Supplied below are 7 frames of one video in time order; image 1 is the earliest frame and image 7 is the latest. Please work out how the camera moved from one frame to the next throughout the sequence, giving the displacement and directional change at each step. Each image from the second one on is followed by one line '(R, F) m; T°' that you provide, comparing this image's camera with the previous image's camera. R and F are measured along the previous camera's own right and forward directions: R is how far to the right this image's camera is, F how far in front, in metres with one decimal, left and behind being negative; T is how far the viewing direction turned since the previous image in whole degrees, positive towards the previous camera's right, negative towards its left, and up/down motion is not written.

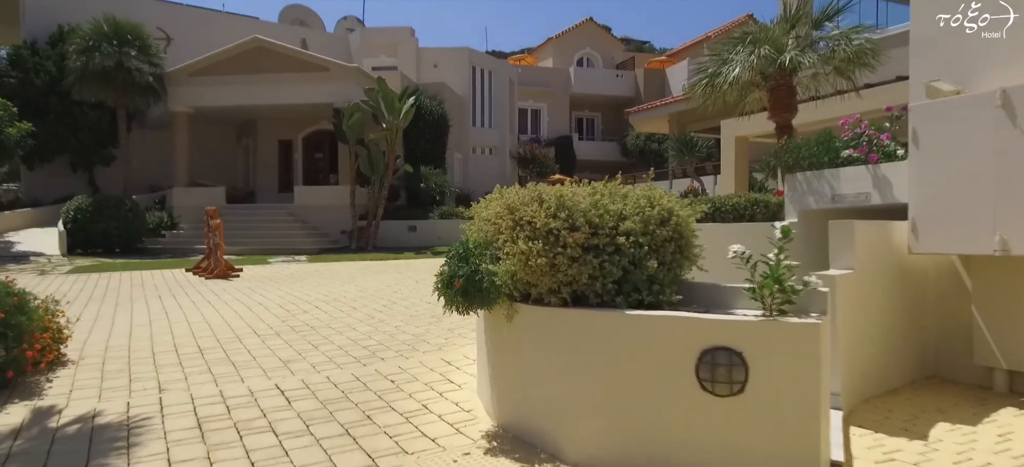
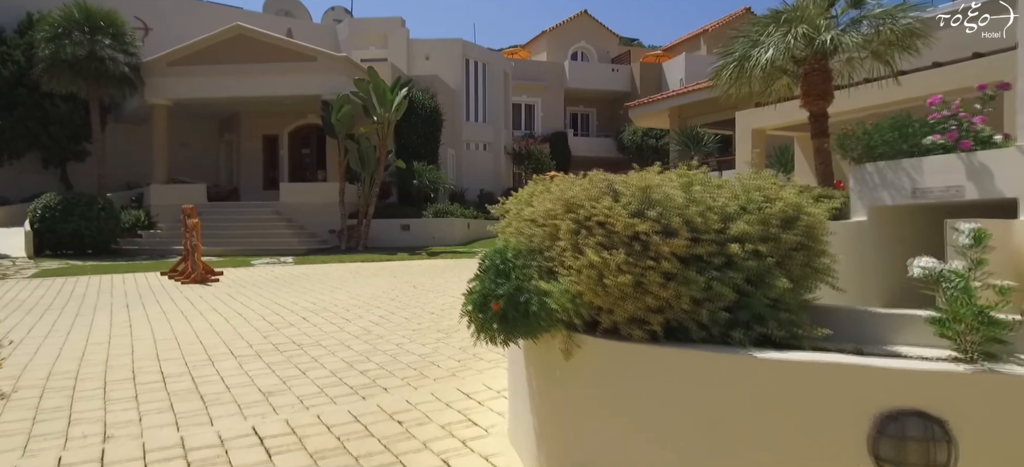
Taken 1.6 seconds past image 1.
(-0.3, +1.1) m; +1°
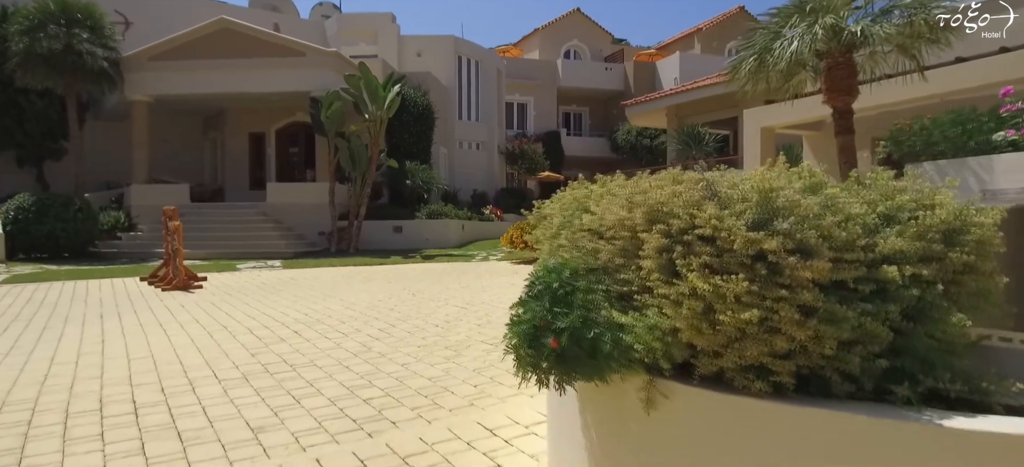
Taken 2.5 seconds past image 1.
(-0.3, +0.7) m; +1°
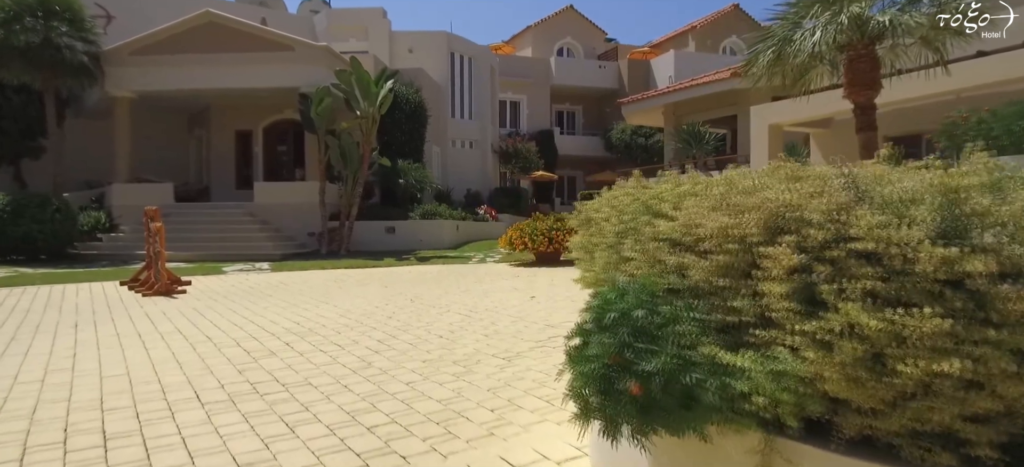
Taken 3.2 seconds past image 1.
(-0.2, +0.6) m; +1°
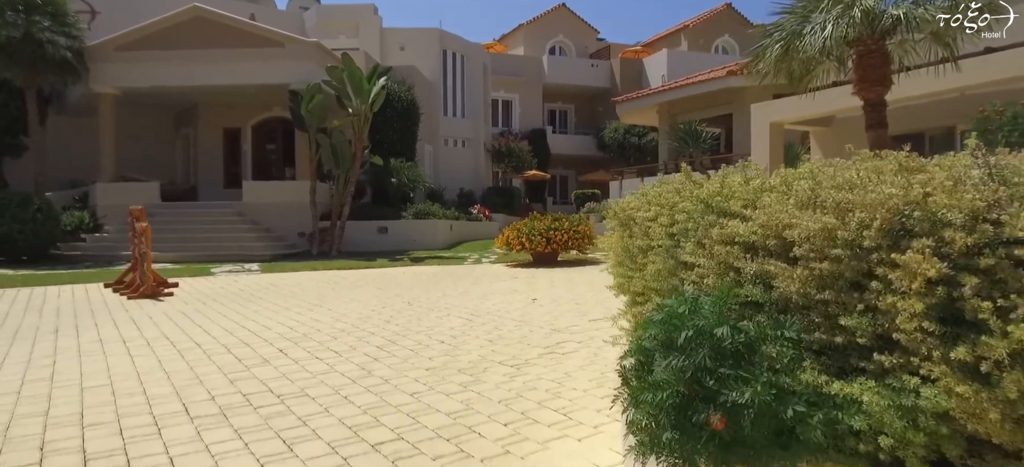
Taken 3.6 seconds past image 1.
(-0.2, +0.3) m; +1°
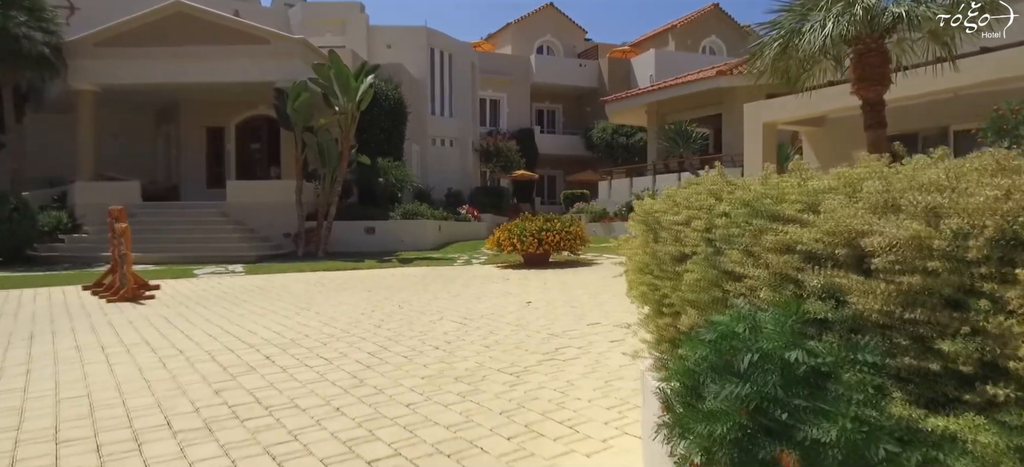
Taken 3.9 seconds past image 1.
(-0.1, +0.2) m; +1°
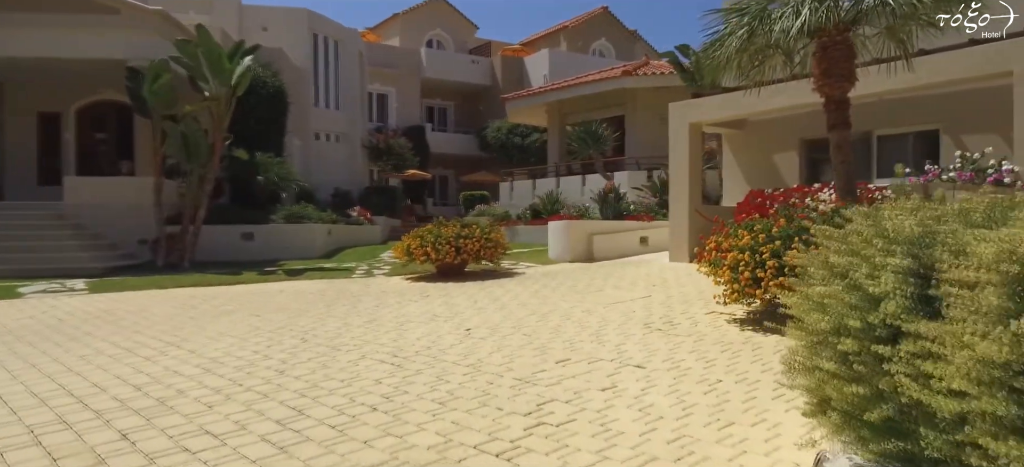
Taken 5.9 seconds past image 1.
(-0.6, +1.7) m; +10°
